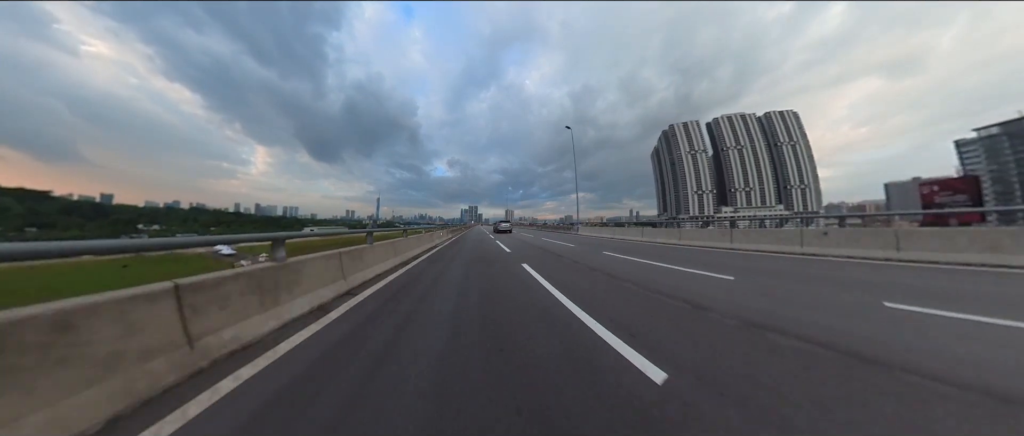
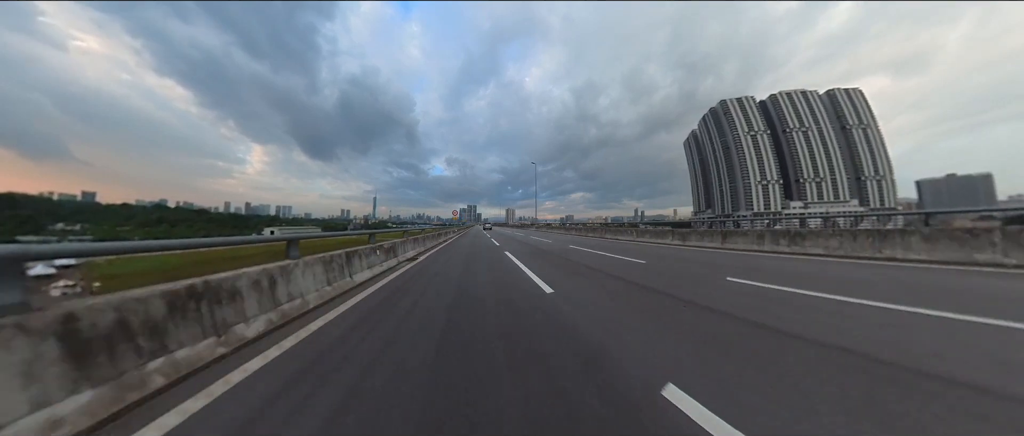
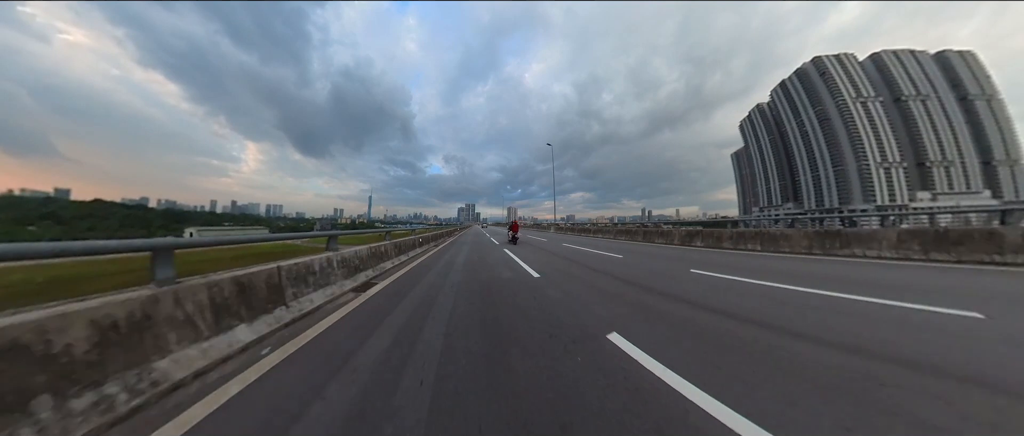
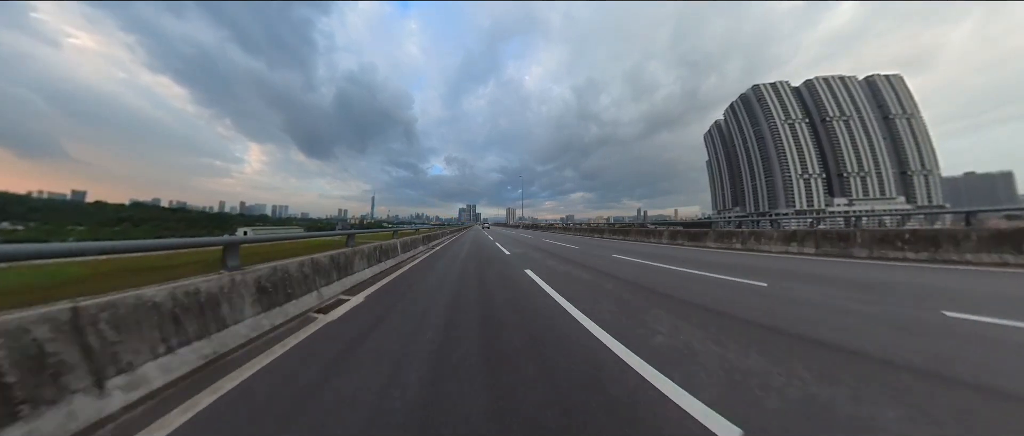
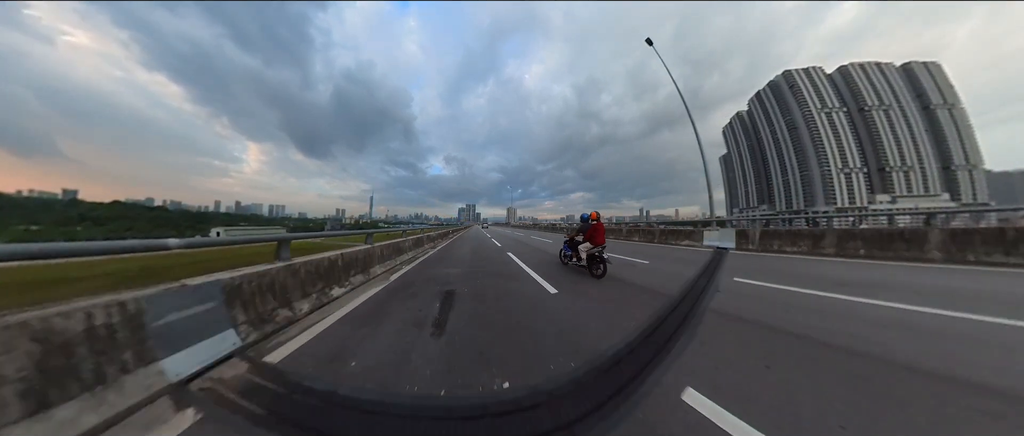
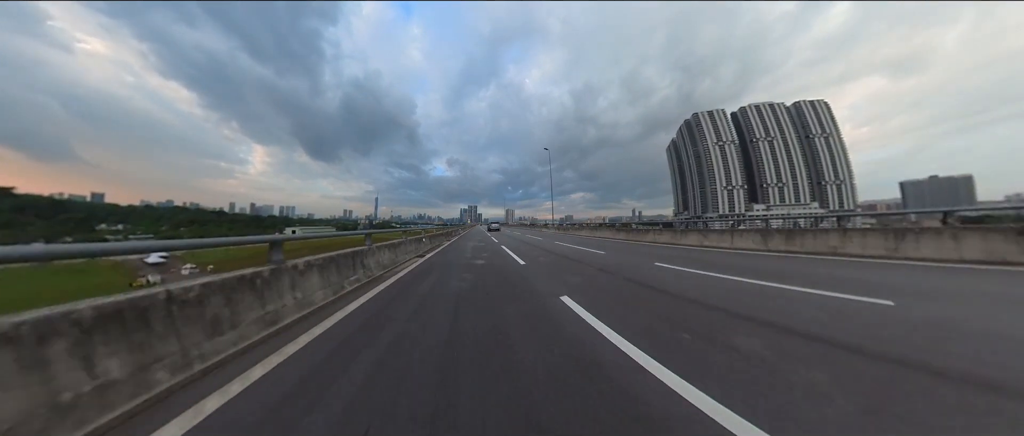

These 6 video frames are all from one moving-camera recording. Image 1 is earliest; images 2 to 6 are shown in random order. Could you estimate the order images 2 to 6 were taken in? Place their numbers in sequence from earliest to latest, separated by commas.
6, 2, 4, 5, 3
